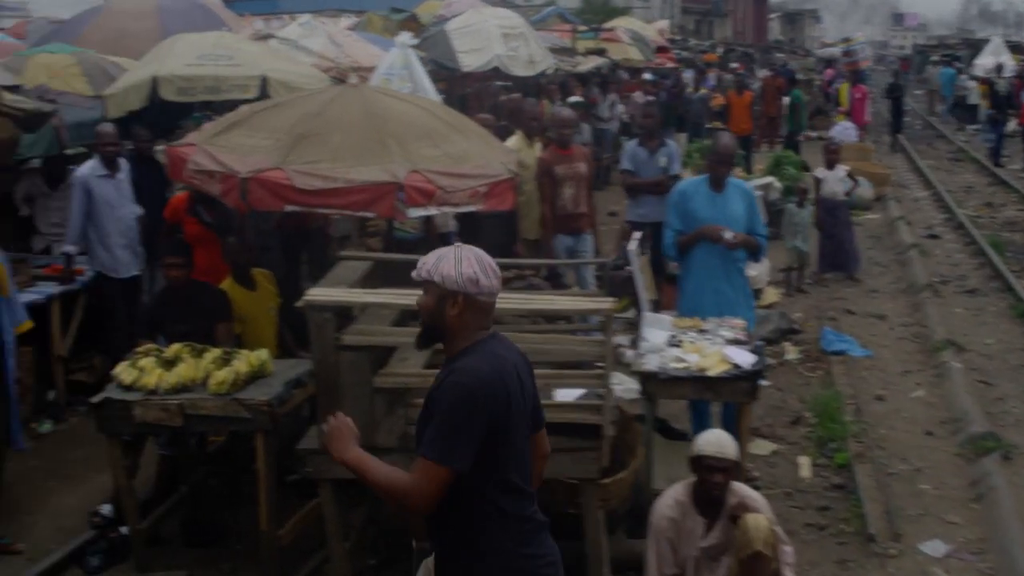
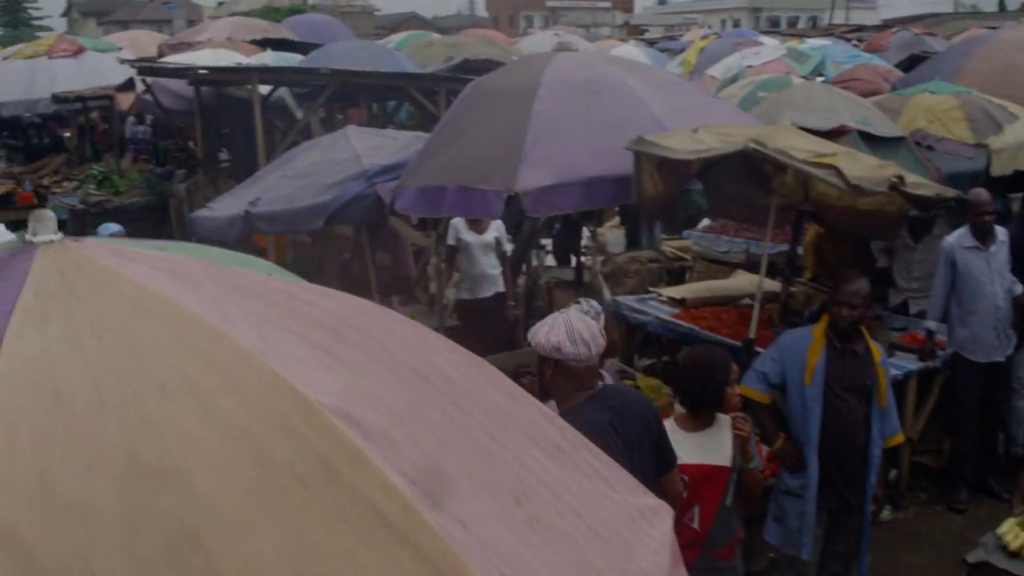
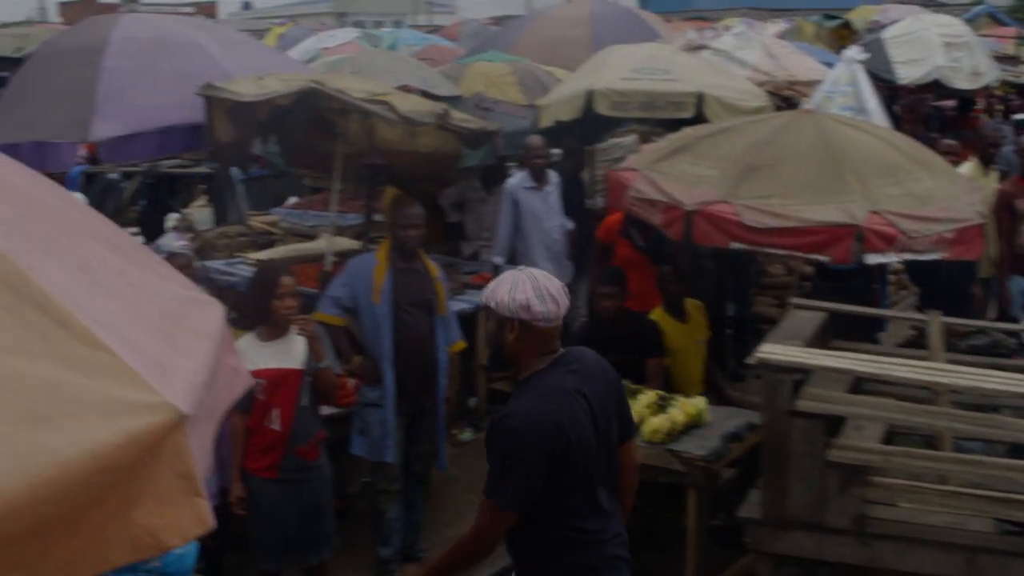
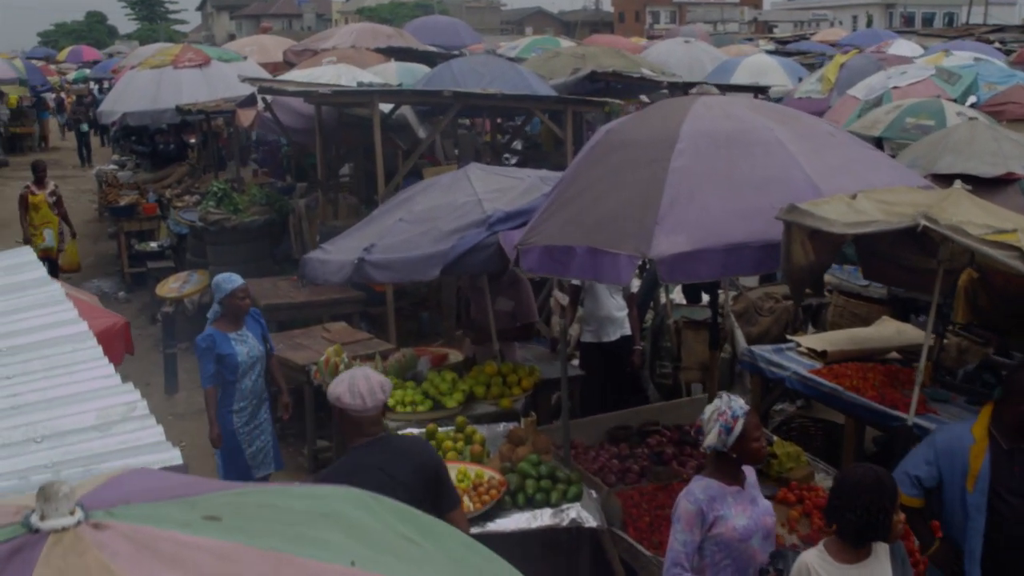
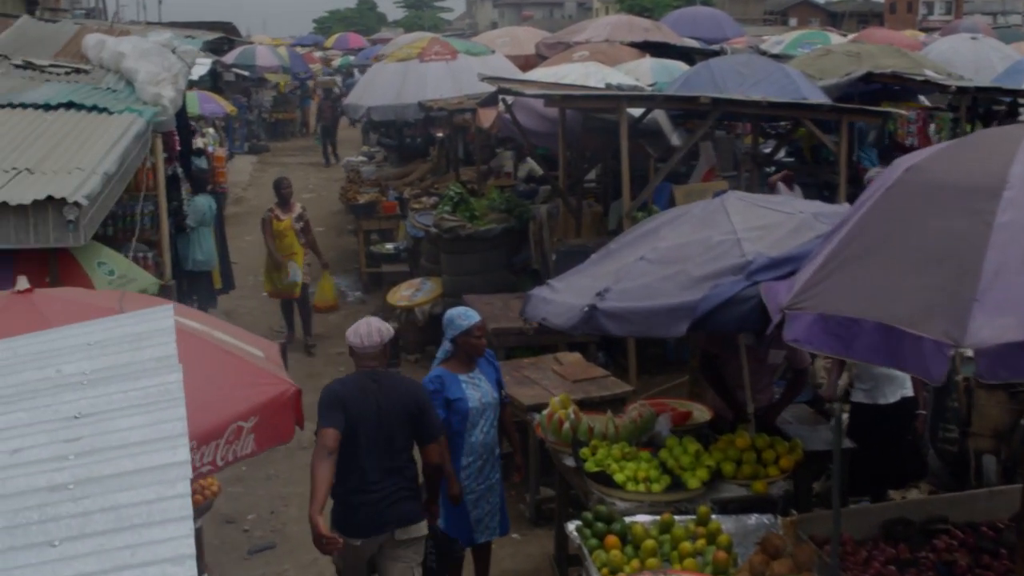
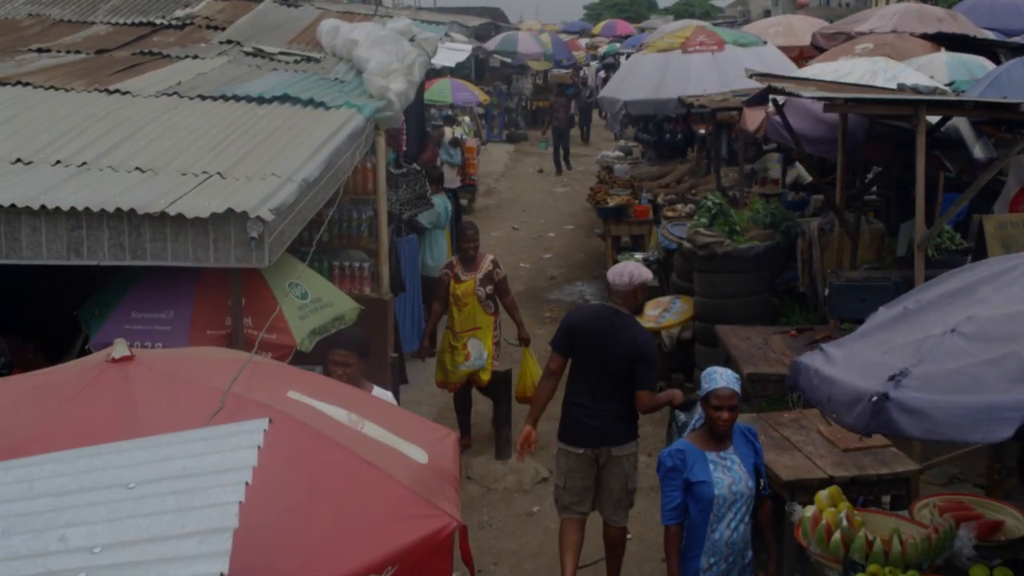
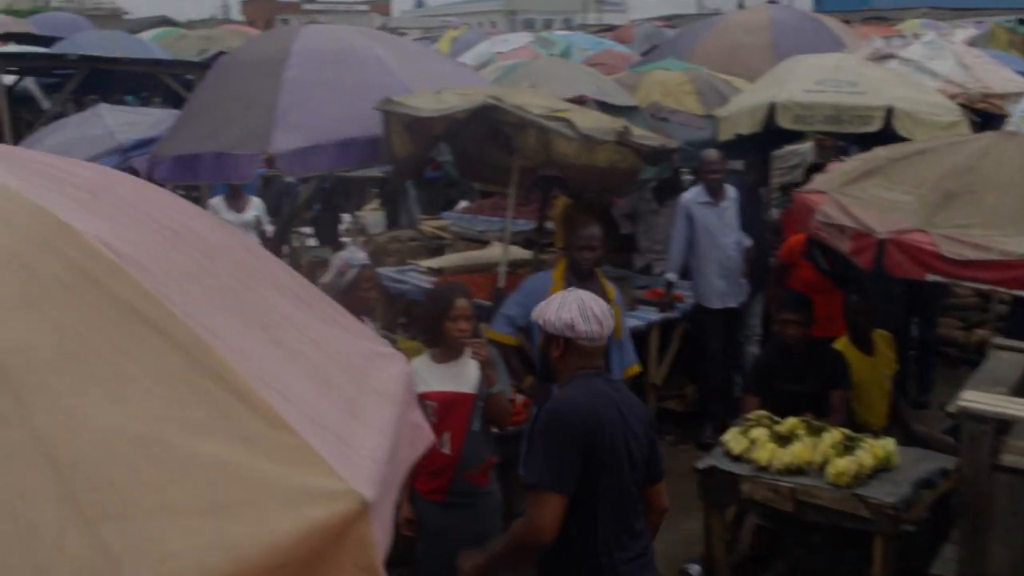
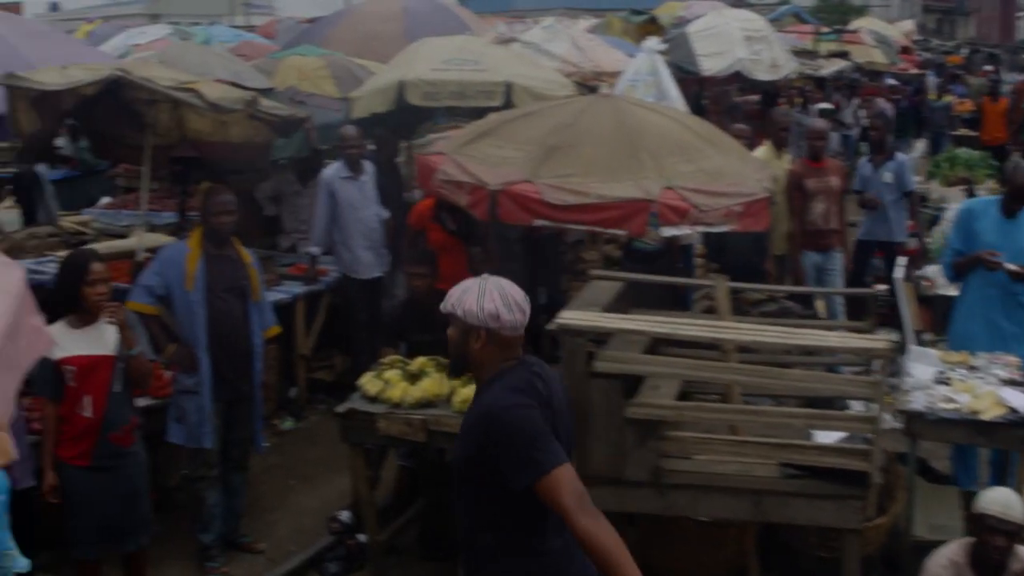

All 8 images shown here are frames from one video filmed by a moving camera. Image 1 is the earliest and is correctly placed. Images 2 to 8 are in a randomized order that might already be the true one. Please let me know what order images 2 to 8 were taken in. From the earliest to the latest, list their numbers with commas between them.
8, 3, 7, 2, 4, 5, 6
